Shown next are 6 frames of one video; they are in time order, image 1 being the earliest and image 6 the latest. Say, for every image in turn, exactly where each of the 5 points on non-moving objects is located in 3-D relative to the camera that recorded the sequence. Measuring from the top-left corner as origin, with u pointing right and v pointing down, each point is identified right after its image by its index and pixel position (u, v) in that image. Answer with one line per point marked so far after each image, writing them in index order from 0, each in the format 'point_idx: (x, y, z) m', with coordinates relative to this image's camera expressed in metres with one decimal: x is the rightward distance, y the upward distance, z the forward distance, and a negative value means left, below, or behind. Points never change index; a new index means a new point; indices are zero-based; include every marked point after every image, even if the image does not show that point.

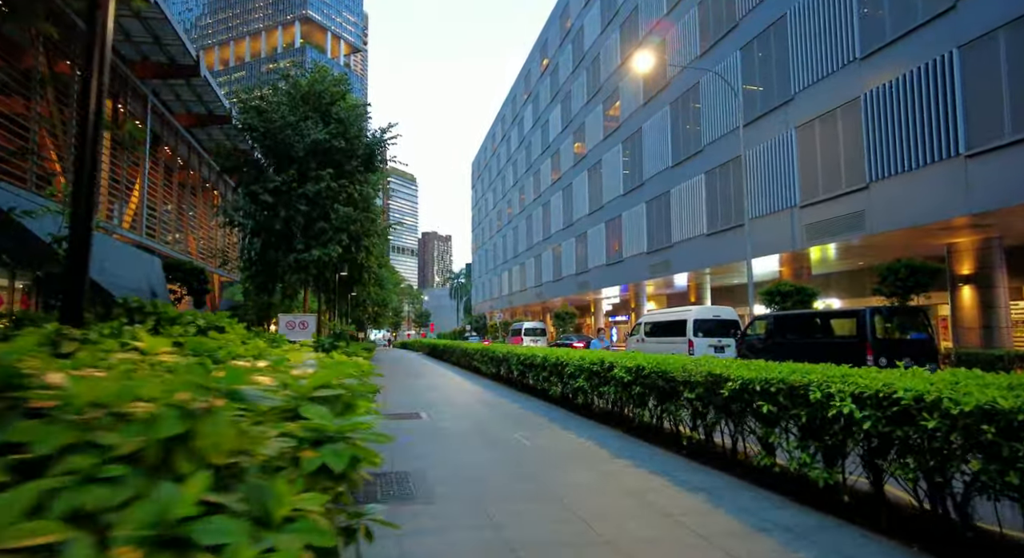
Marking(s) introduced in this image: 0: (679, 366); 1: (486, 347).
0: (+1.9, -1.0, +5.9) m
1: (-1.0, -2.4, +18.2) m
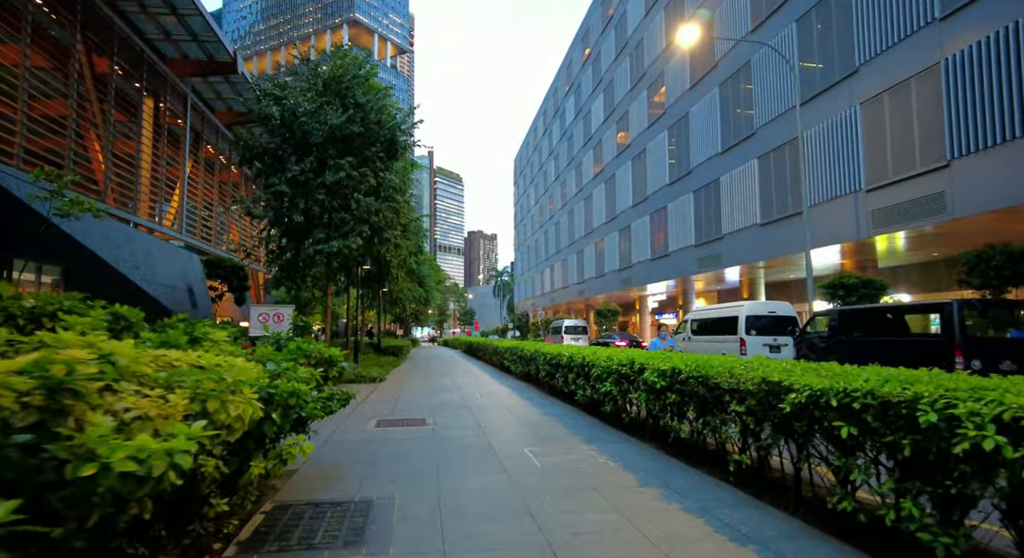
0: (+1.9, -0.8, +4.7) m
1: (+0.1, -2.2, +17.2) m
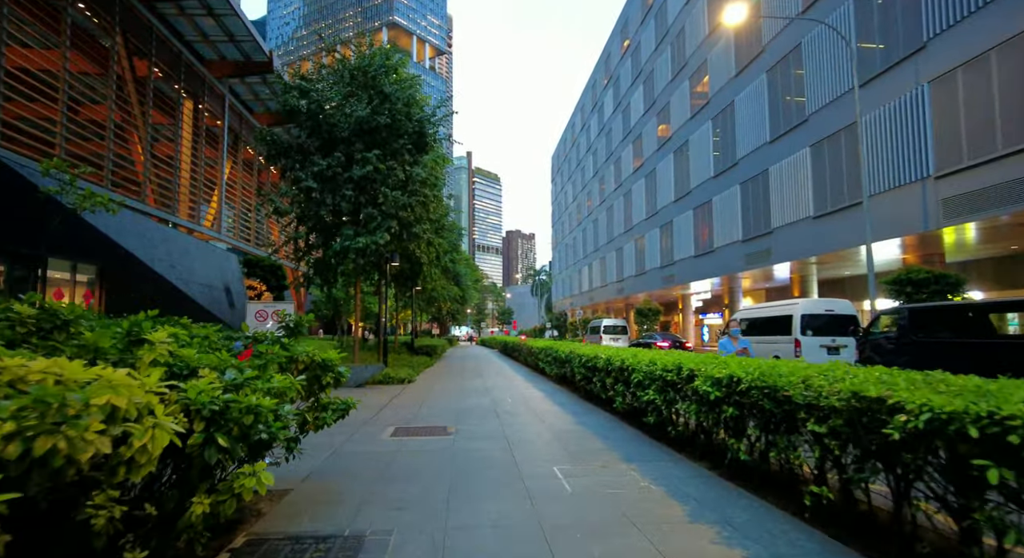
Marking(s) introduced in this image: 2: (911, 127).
0: (+2.1, -0.8, +3.8) m
1: (+1.3, -2.1, +16.5) m
2: (+14.0, +5.3, +18.0) m
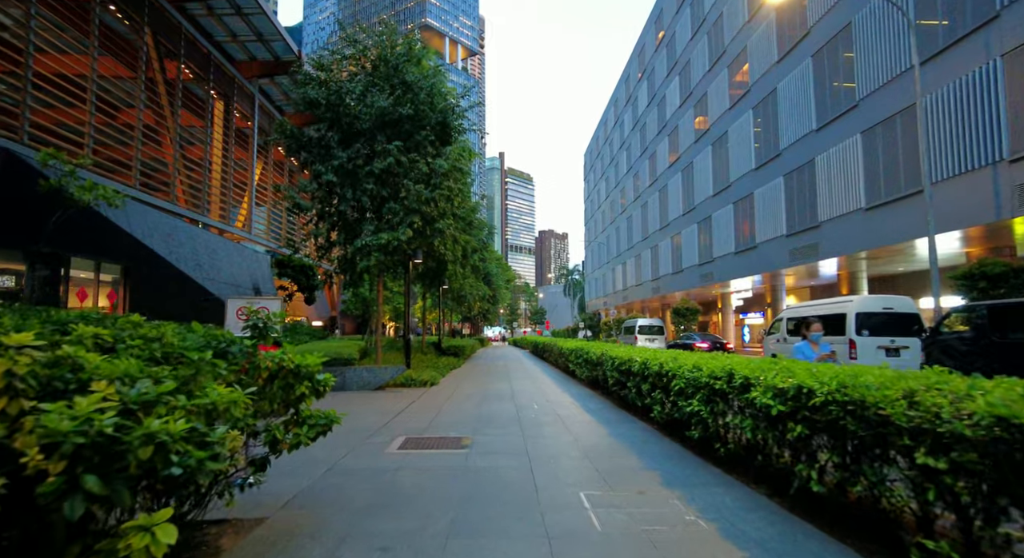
0: (+2.2, -0.7, +2.9) m
1: (+2.1, -2.1, +15.6) m
2: (+14.9, +5.5, +16.3) m
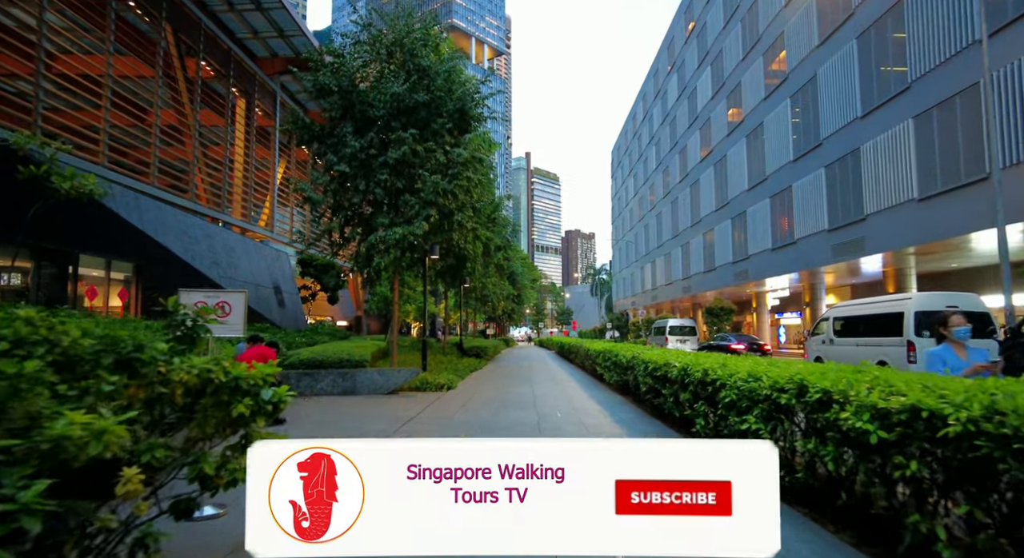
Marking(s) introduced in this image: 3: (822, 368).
0: (+2.2, -0.6, +2.0) m
1: (+2.8, -2.0, +14.6) m
2: (+15.6, +5.6, +14.7) m
3: (+2.4, -0.7, +4.1) m
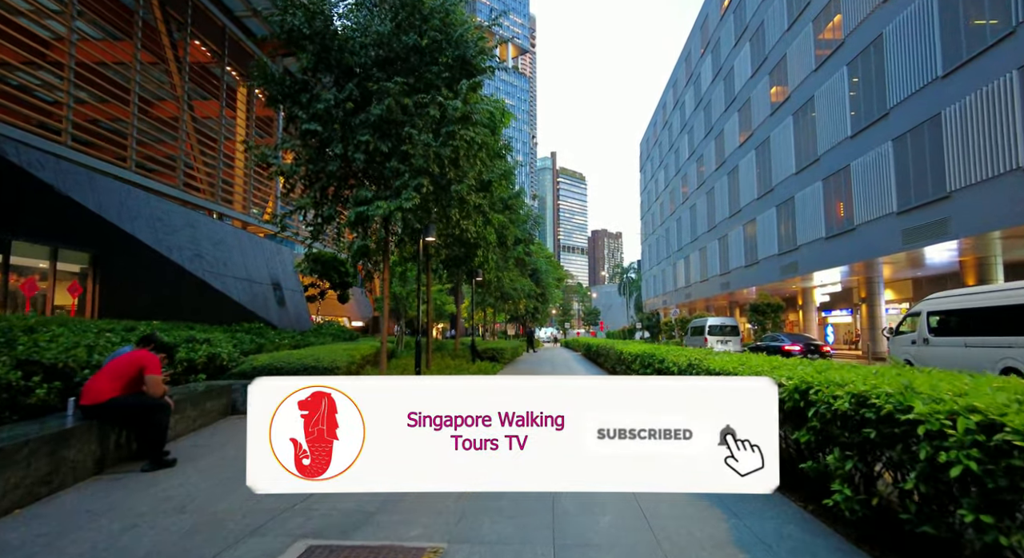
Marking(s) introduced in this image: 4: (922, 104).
0: (+1.9, -0.3, -0.7) m
1: (+3.2, -1.7, +12.0) m
2: (+15.9, +6.0, +11.4) m
3: (+2.3, -0.4, +1.5) m
4: (+15.7, +6.7, +19.5) m
